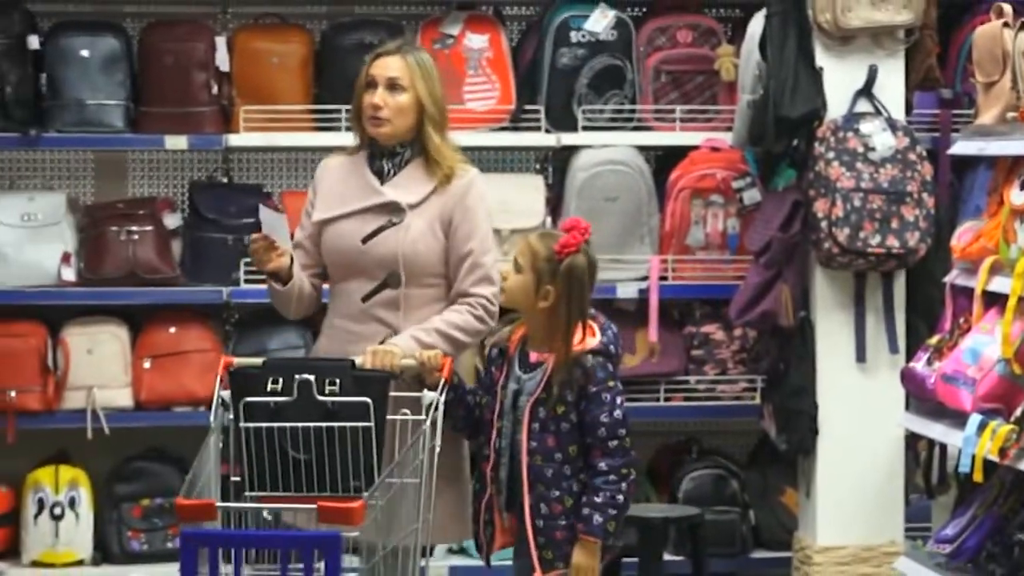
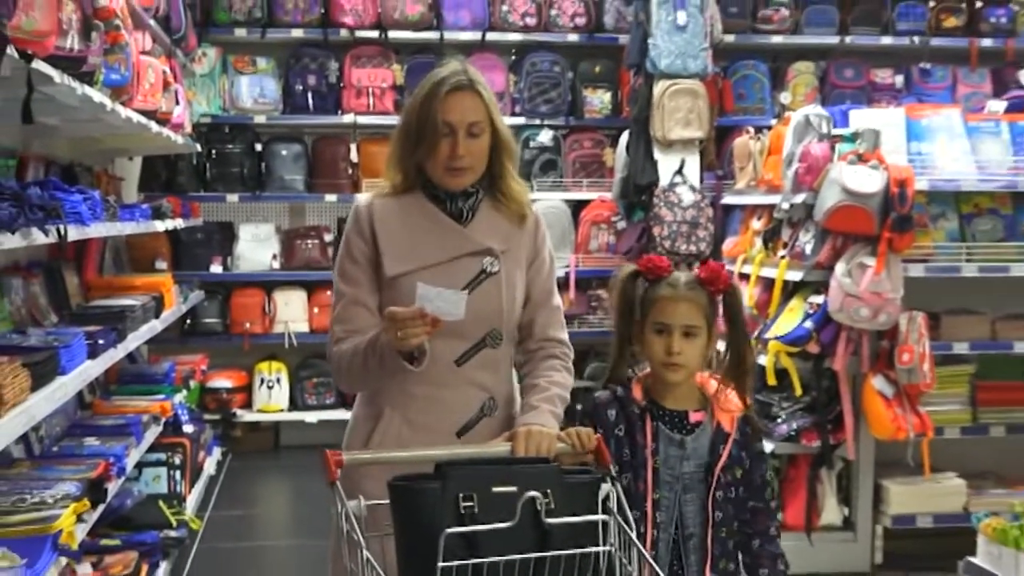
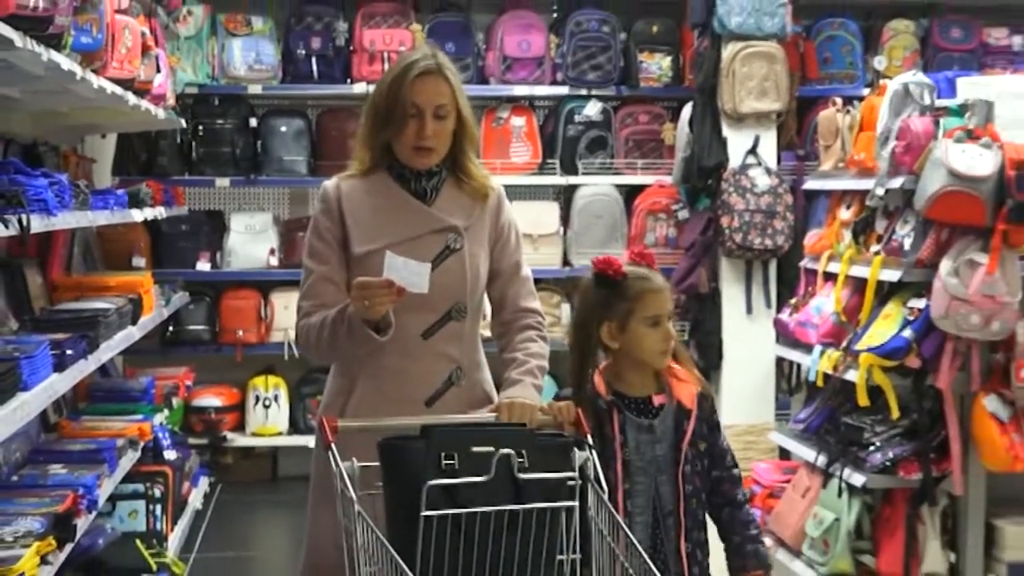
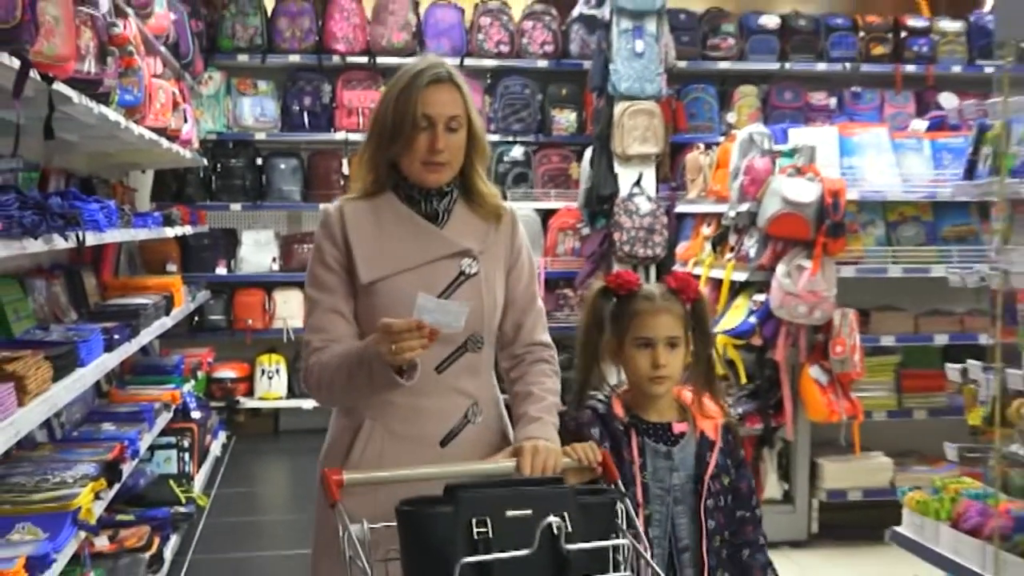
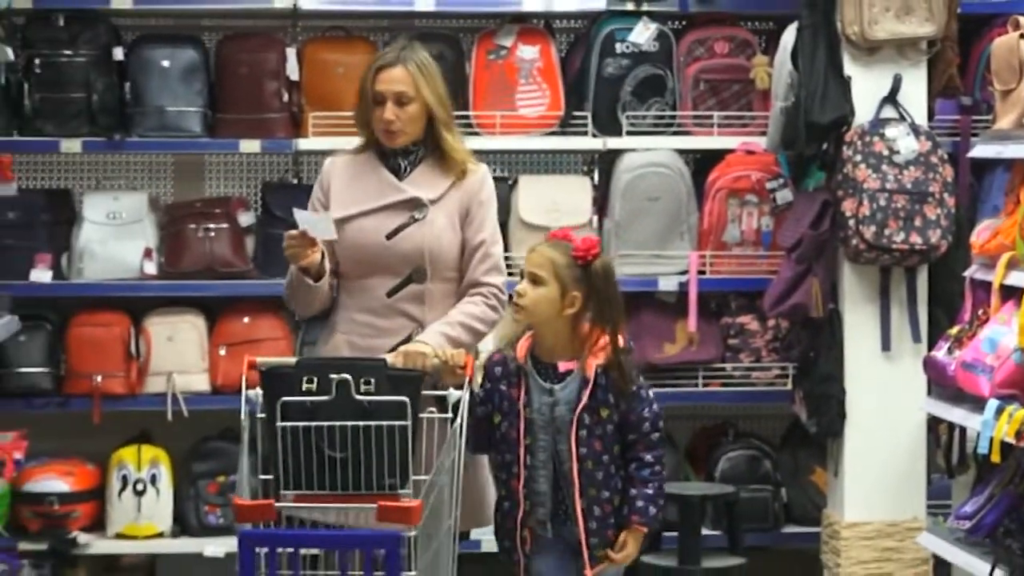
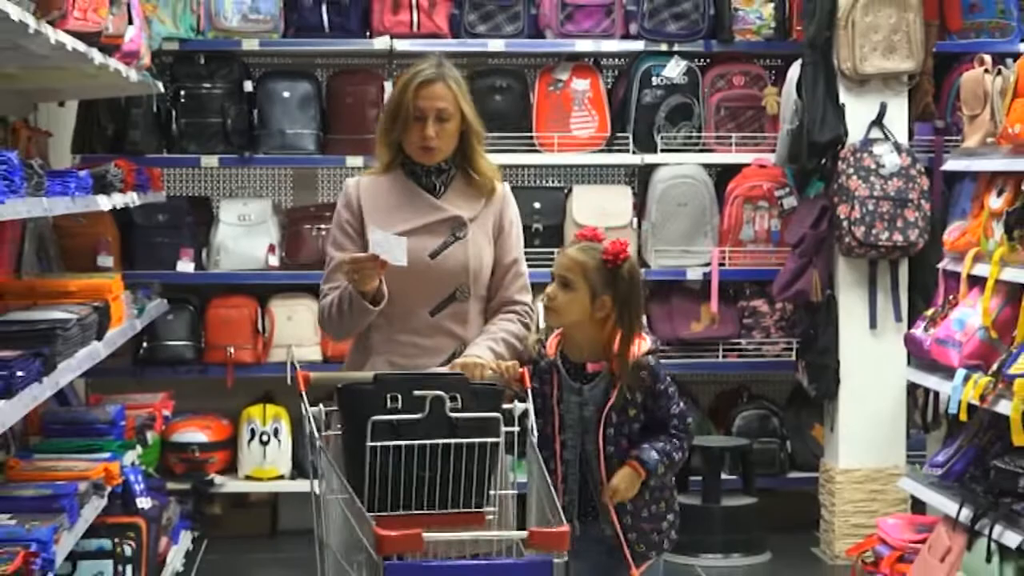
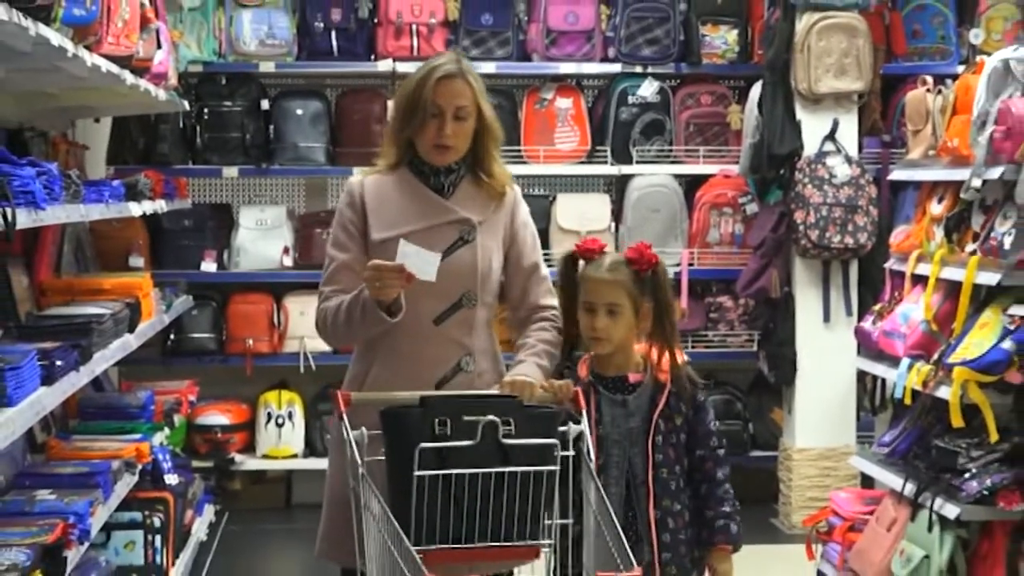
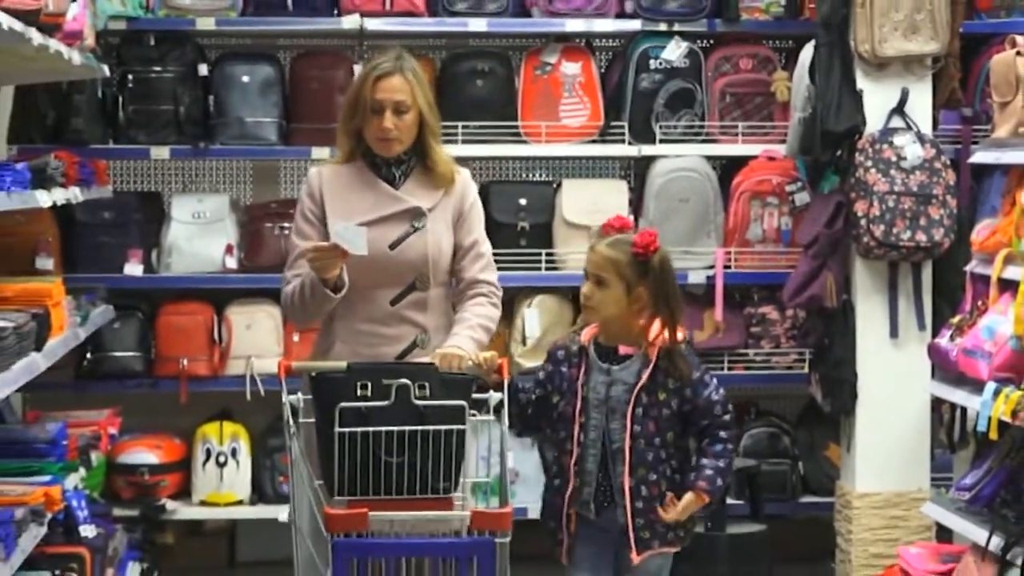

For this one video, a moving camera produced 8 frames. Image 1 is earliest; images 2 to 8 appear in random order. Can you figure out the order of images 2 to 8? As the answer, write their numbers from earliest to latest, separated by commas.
5, 8, 6, 7, 3, 2, 4
